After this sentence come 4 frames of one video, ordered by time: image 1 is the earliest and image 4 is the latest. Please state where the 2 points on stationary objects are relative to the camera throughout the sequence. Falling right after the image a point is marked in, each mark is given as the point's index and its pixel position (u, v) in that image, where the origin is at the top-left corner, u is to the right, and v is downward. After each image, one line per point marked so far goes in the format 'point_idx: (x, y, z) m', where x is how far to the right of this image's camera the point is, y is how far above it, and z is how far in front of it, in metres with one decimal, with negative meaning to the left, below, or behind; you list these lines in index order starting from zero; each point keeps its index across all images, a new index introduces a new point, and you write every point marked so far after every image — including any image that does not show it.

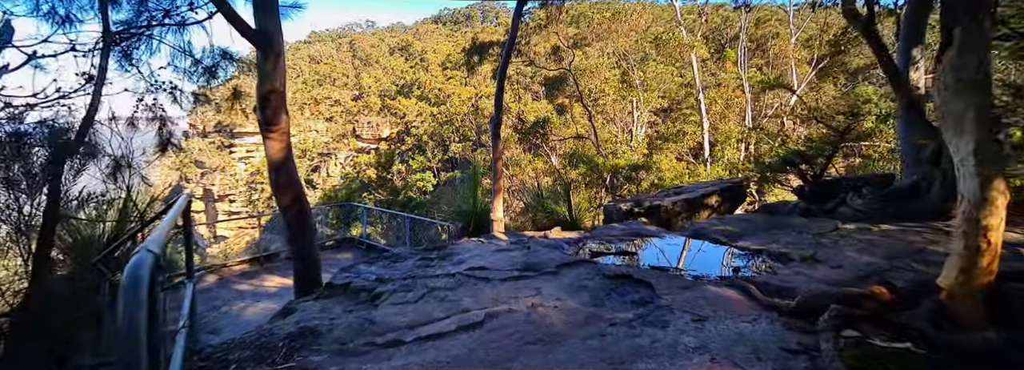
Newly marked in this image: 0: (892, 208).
0: (+3.8, -0.2, +4.4) m
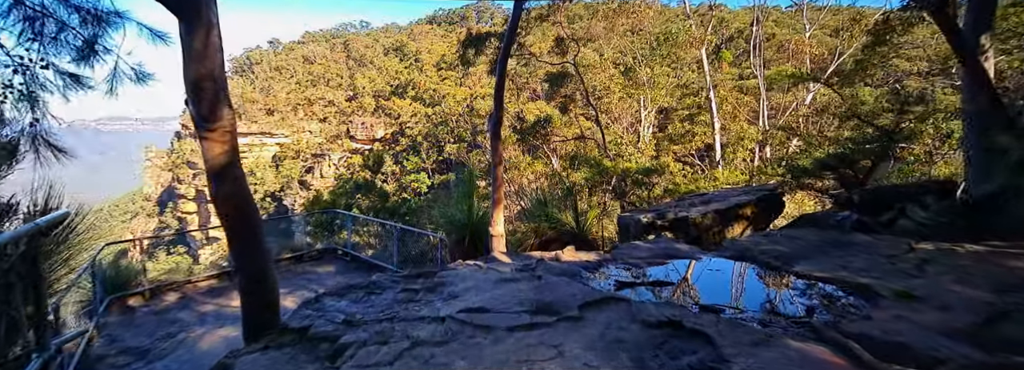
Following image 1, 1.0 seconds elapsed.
0: (+3.9, -0.3, +3.7) m
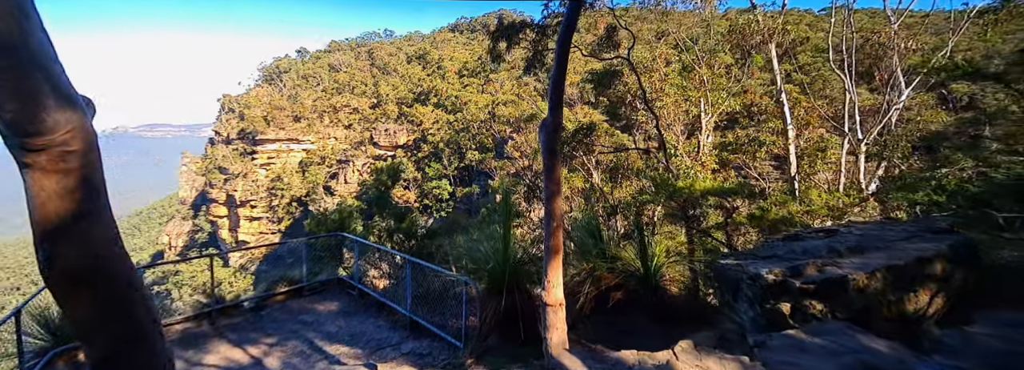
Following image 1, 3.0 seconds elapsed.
0: (+4.2, -0.6, +2.1) m
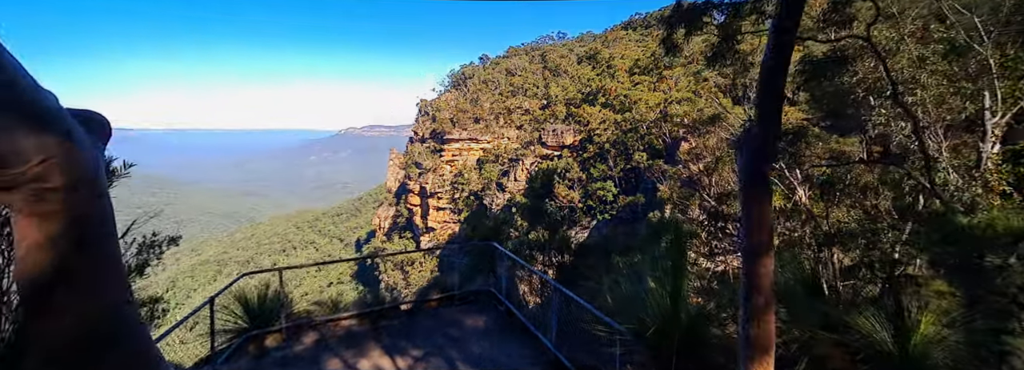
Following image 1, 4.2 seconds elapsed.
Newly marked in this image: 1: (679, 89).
0: (+4.4, -1.0, -0.4) m
1: (+6.3, +3.6, +16.4) m
